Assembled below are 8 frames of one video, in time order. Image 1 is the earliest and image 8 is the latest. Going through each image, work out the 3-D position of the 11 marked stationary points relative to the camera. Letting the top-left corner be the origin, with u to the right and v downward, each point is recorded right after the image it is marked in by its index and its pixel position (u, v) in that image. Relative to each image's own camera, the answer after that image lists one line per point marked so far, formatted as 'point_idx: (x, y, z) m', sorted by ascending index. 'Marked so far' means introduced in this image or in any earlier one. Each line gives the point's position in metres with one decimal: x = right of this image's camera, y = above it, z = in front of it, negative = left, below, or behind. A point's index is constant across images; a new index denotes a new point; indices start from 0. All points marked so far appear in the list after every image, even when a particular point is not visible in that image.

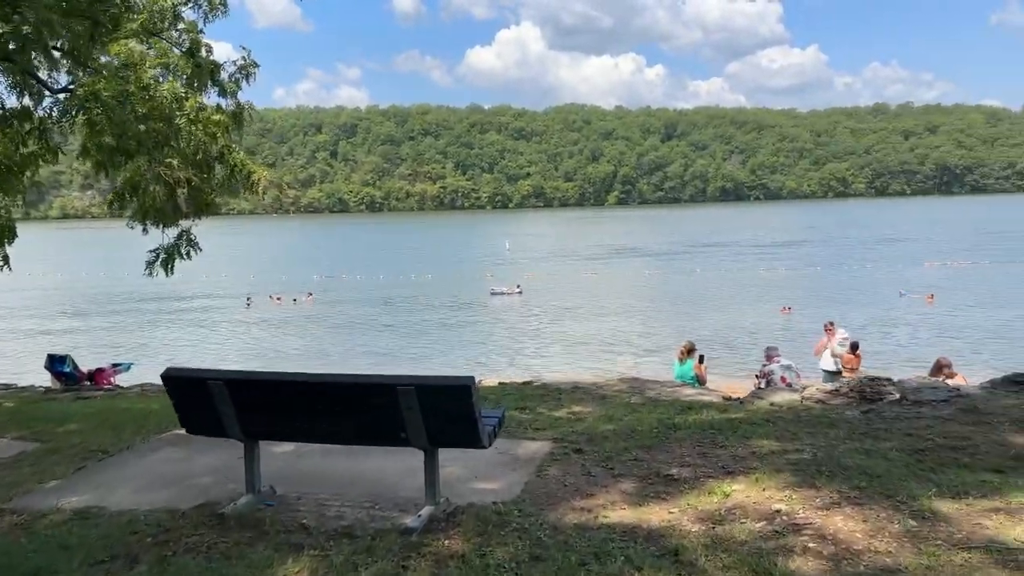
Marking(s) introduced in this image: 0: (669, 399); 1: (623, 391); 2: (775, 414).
0: (+1.6, -1.2, +8.3) m
1: (+1.3, -1.2, +9.0) m
2: (+2.1, -1.0, +6.5) m
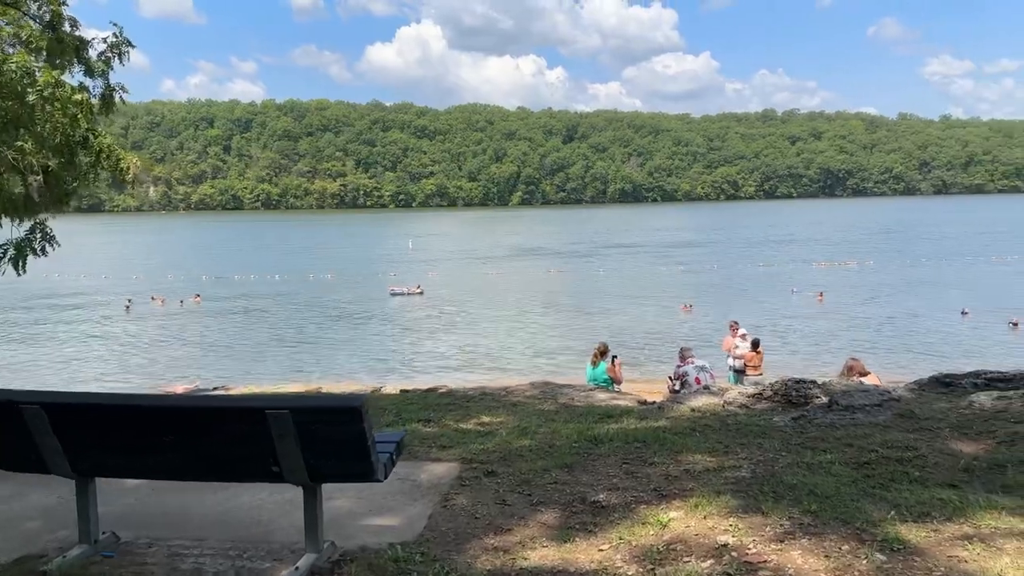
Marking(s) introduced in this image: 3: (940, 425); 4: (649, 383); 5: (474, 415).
0: (+0.7, -1.2, +7.7) m
1: (+0.2, -1.2, +8.4) m
2: (+1.4, -1.0, +6.0) m
3: (+2.7, -0.9, +4.9) m
4: (+2.7, -2.0, +16.0) m
5: (-0.3, -1.1, +6.9) m
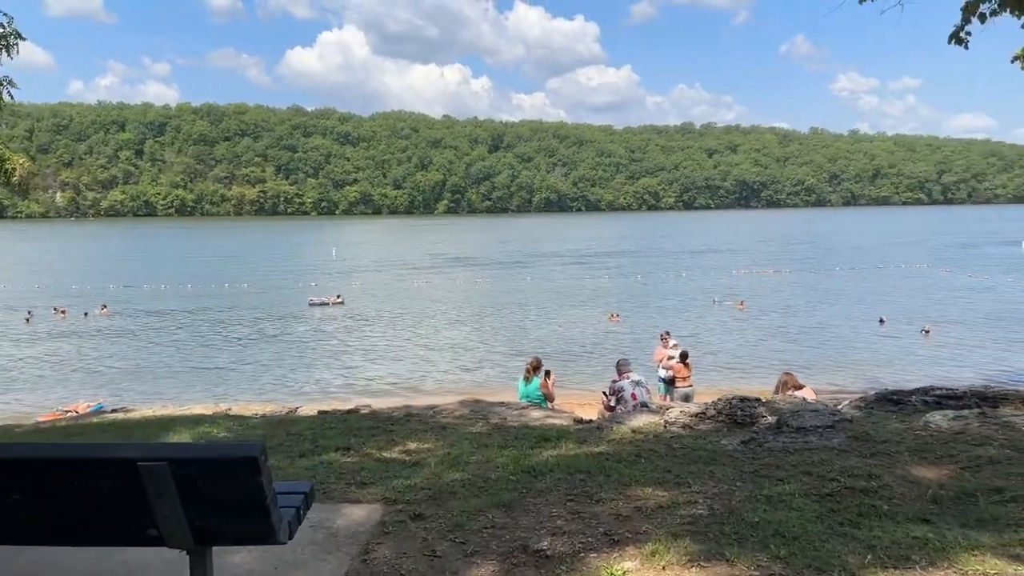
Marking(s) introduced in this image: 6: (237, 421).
0: (0.0, -1.3, +7.2) m
1: (-0.5, -1.3, +7.9) m
2: (+0.9, -1.1, +5.6) m
3: (+2.3, -0.9, +4.6) m
4: (+1.3, -2.2, +15.7) m
5: (-0.9, -1.2, +6.3) m
6: (-2.9, -1.4, +8.5) m
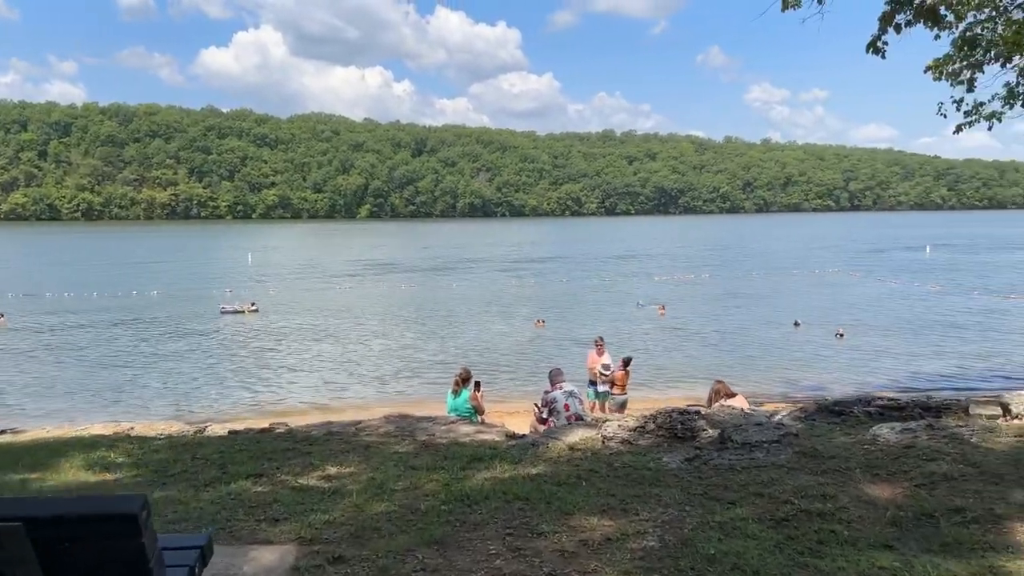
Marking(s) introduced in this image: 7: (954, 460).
0: (-0.6, -1.4, +6.8) m
1: (-1.1, -1.4, +7.4) m
2: (+0.4, -1.2, +5.3) m
3: (+1.9, -1.0, +4.4) m
4: (-0.2, -2.3, +15.3) m
5: (-1.4, -1.3, +5.8) m
6: (-3.7, -1.5, +7.7) m
7: (+2.4, -0.9, +4.2) m
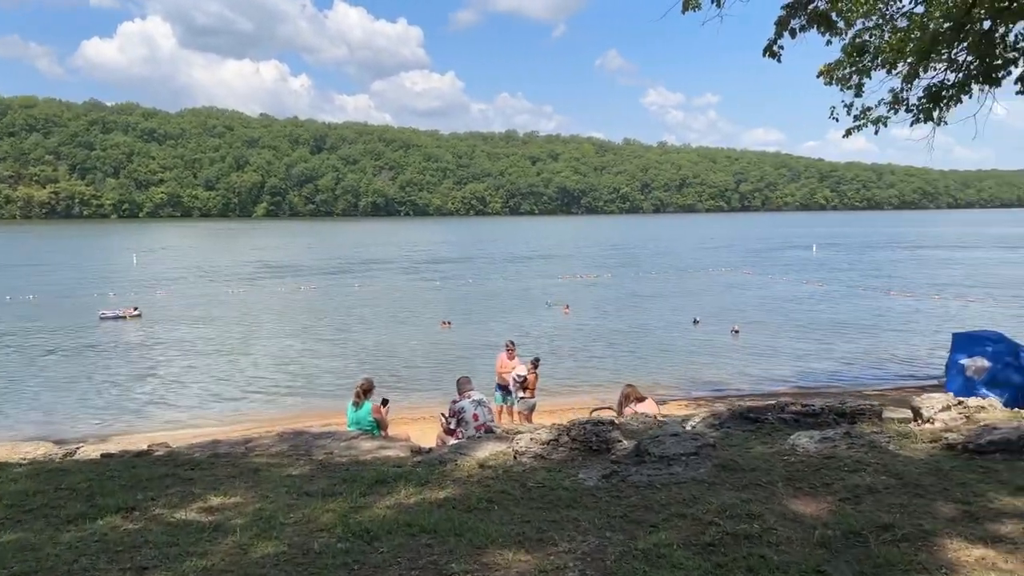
0: (-1.3, -1.4, +6.3) m
1: (-2.0, -1.4, +6.8) m
2: (-0.2, -1.2, +4.9) m
3: (+1.4, -1.0, +4.3) m
4: (-1.9, -2.4, +14.8) m
5: (-2.1, -1.4, +5.2) m
6: (-4.5, -1.6, +6.9) m
7: (+1.9, -0.9, +4.1) m
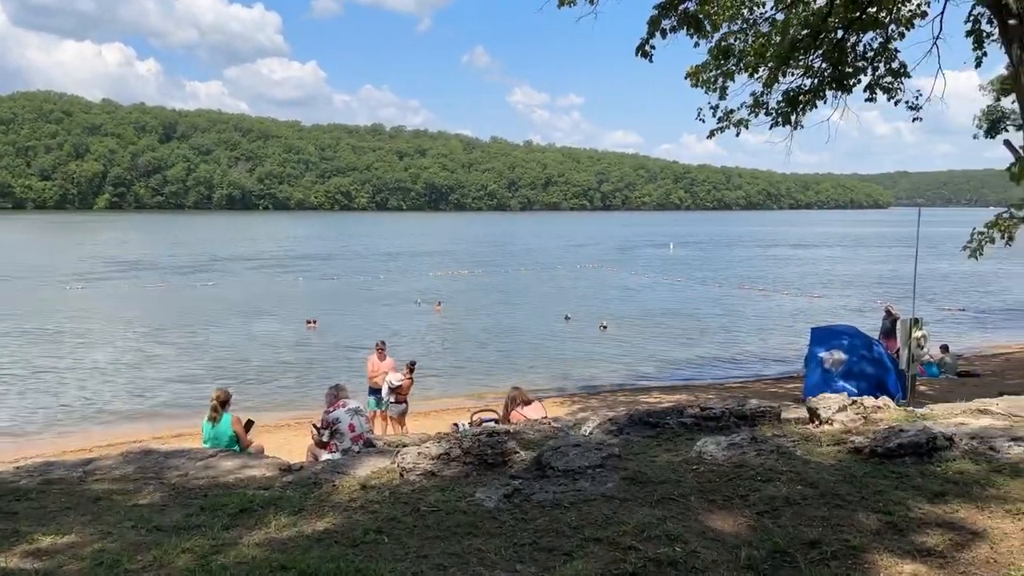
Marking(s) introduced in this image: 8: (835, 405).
0: (-2.1, -1.4, +5.5) m
1: (-2.9, -1.4, +6.0) m
2: (-0.8, -1.2, +4.4) m
3: (+0.9, -1.0, +4.0) m
4: (-4.2, -2.4, +13.9) m
5: (-2.7, -1.4, +4.4) m
6: (-5.4, -1.6, +5.6) m
7: (+1.4, -0.9, +3.9) m
8: (+2.1, -0.8, +5.1) m
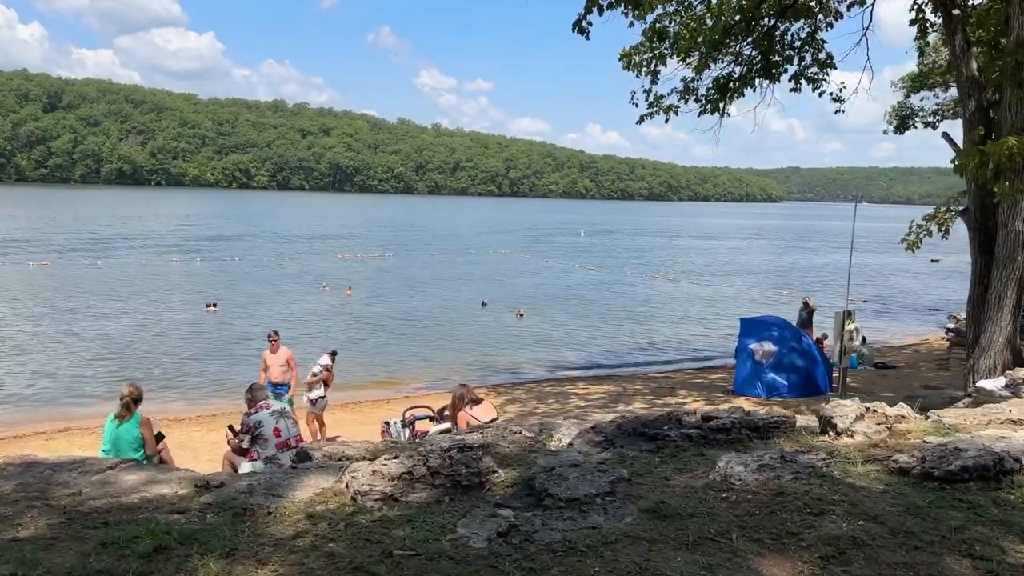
0: (-2.3, -1.3, +4.5) m
1: (-3.1, -1.3, +4.8) m
2: (-0.8, -1.2, +3.5) m
3: (+0.9, -1.0, +3.3) m
4: (-5.3, -2.1, +12.5) m
5: (-2.7, -1.3, +3.3) m
6: (-5.5, -1.5, +4.2) m
7: (+1.4, -0.9, +3.3) m
8: (+1.9, -0.7, +4.5) m
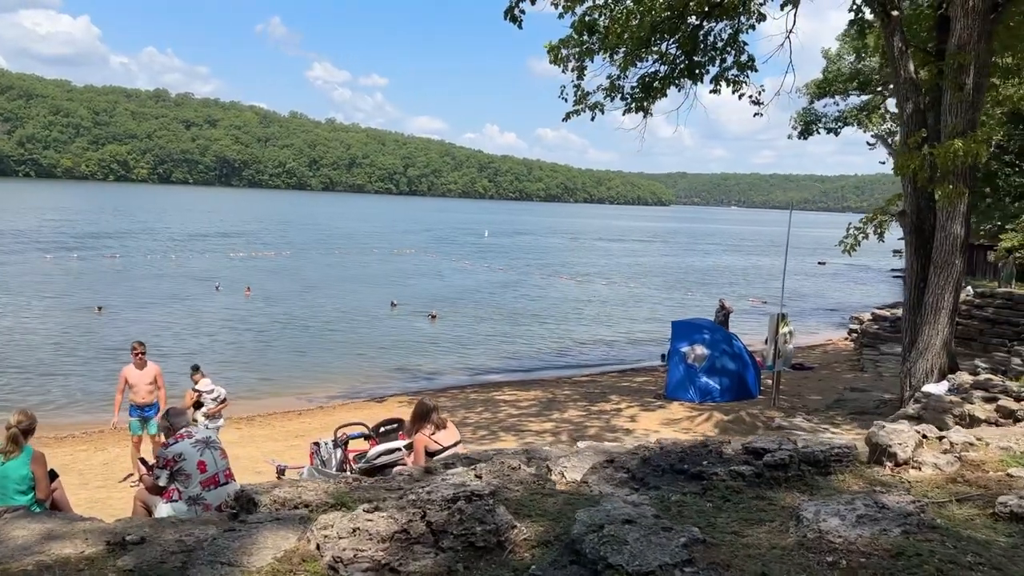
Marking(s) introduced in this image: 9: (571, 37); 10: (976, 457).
0: (-2.2, -1.4, +3.4) m
1: (-3.0, -1.4, +3.6) m
2: (-0.6, -1.2, +2.6) m
3: (+1.1, -1.0, +2.6) m
4: (-6.3, -2.1, +10.9) m
5: (-2.5, -1.3, +2.1) m
6: (-5.4, -1.5, +2.6) m
7: (+1.6, -1.0, +2.6) m
8: (+2.0, -0.8, +3.9) m
9: (+1.2, +4.8, +15.1) m
10: (+2.2, -0.8, +3.8) m
